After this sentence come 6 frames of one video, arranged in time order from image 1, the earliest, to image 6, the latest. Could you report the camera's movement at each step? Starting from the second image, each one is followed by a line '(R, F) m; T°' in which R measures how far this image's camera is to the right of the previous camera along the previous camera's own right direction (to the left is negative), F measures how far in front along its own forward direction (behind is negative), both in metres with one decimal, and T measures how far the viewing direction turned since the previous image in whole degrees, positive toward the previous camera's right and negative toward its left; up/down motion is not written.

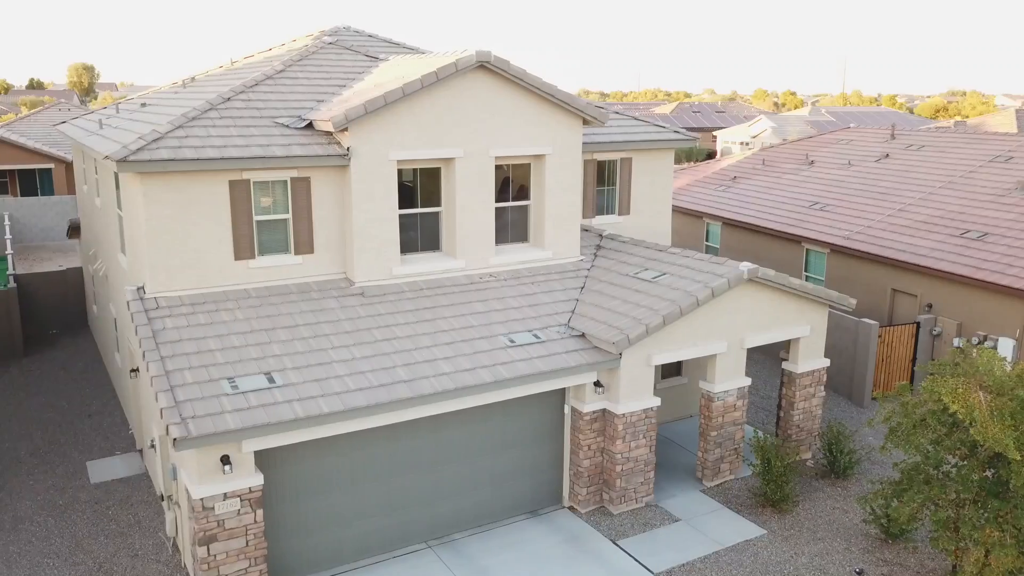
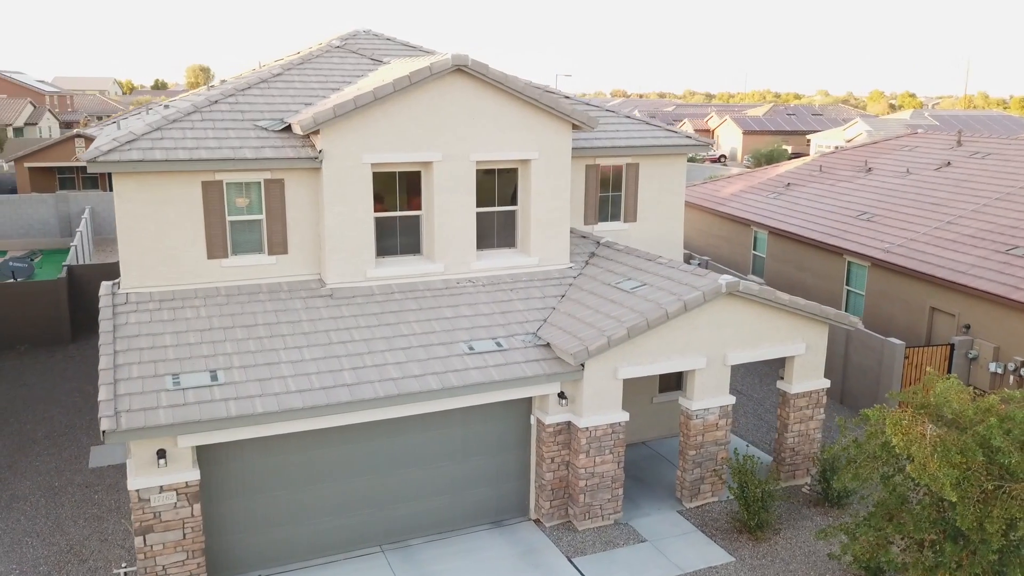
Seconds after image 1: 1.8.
(+2.1, +0.3) m; -7°
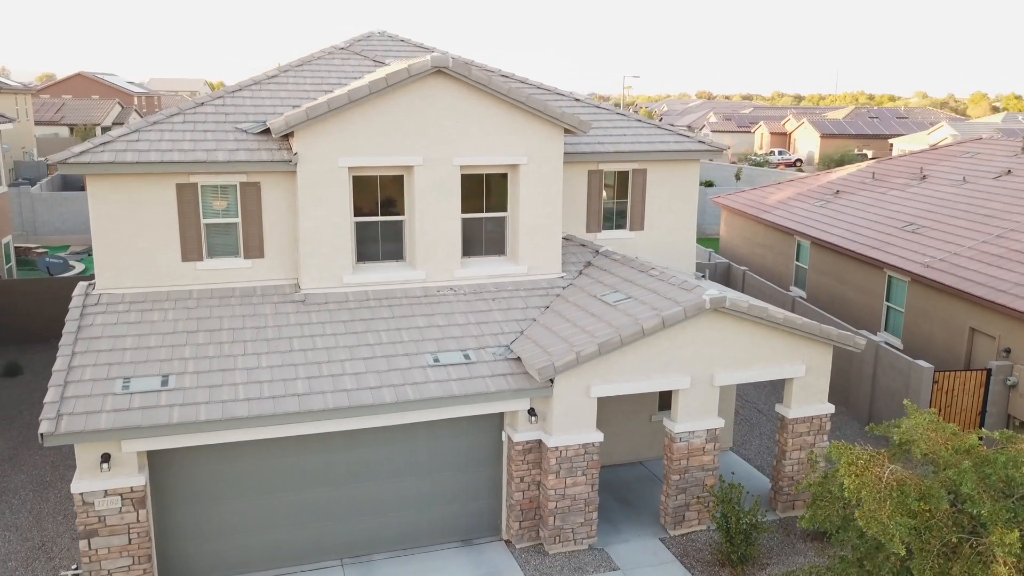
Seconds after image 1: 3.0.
(+1.7, +0.6) m; -5°
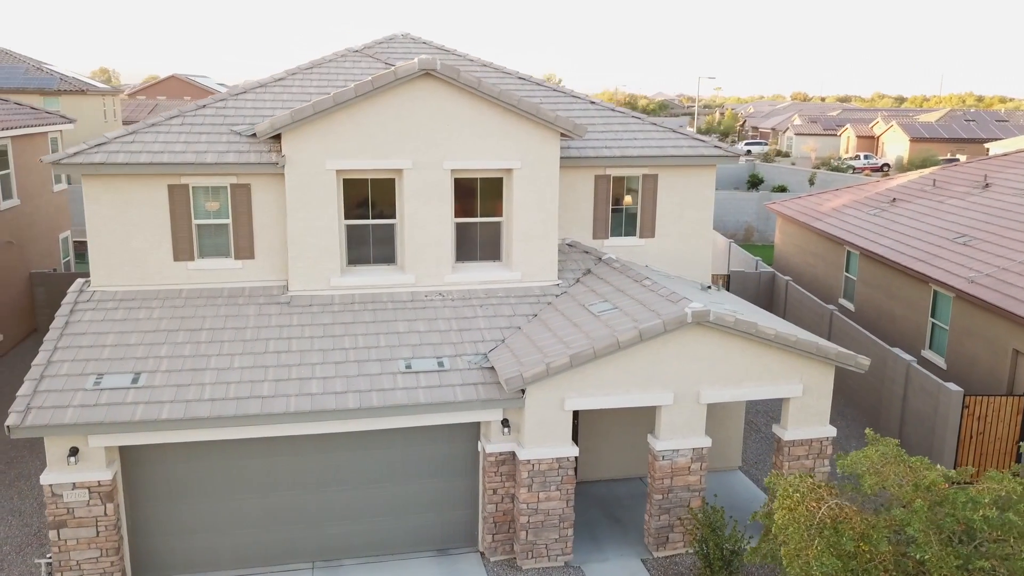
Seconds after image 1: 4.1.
(+1.6, +0.4) m; -6°
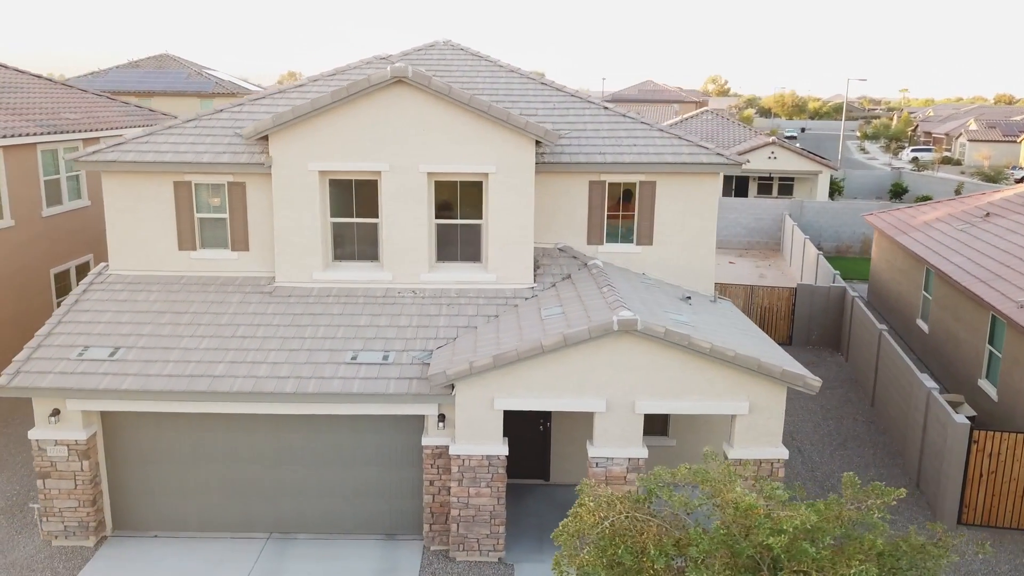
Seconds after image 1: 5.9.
(+3.4, 0.0) m; -11°
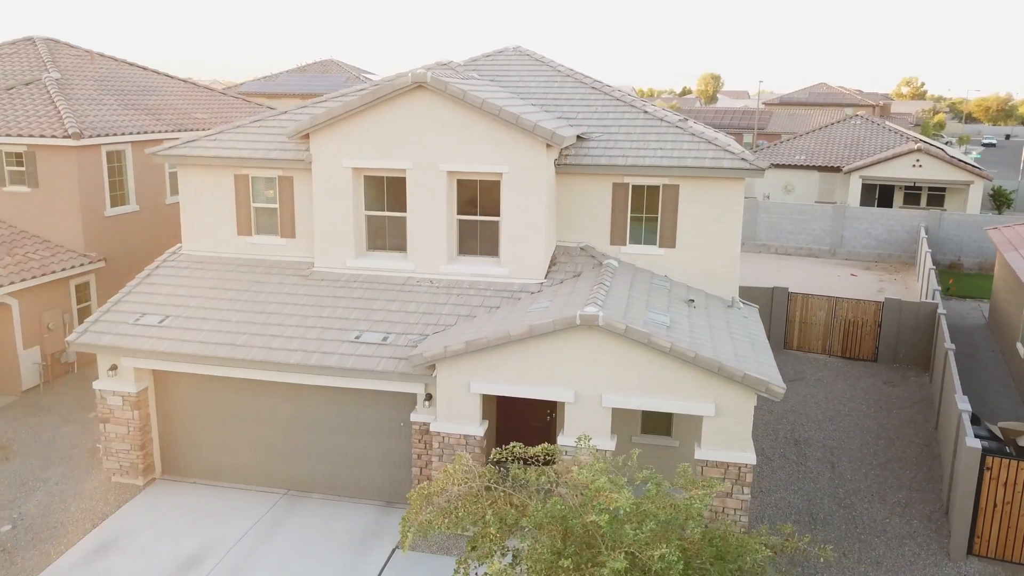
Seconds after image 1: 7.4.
(+3.0, -0.5) m; -12°
